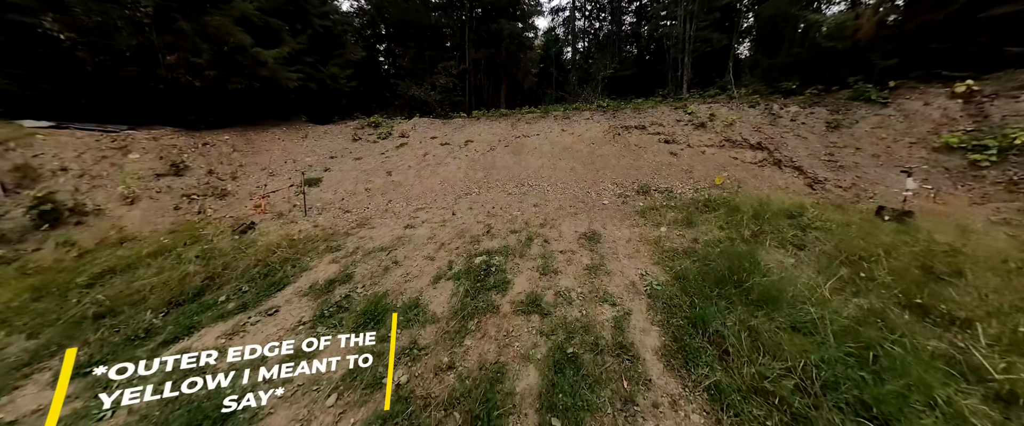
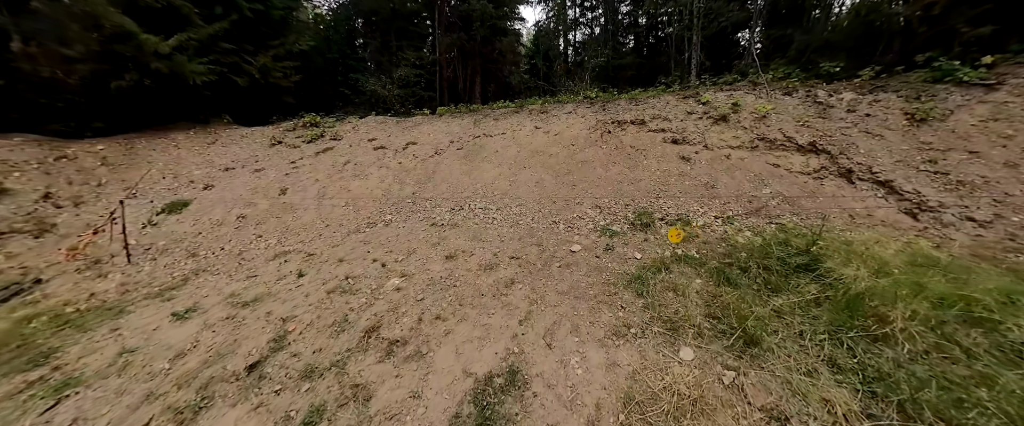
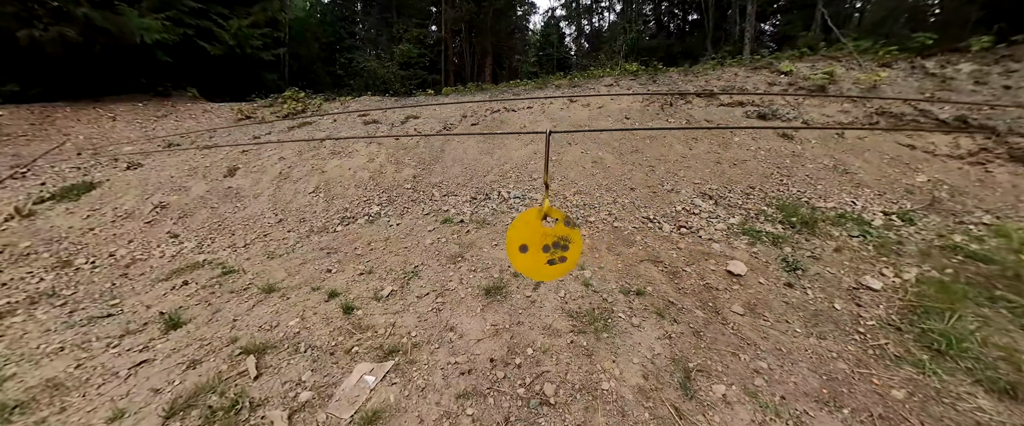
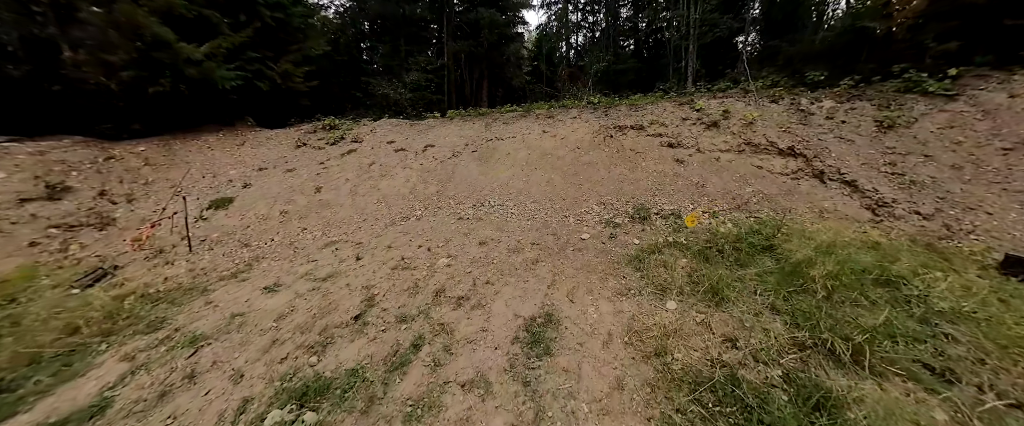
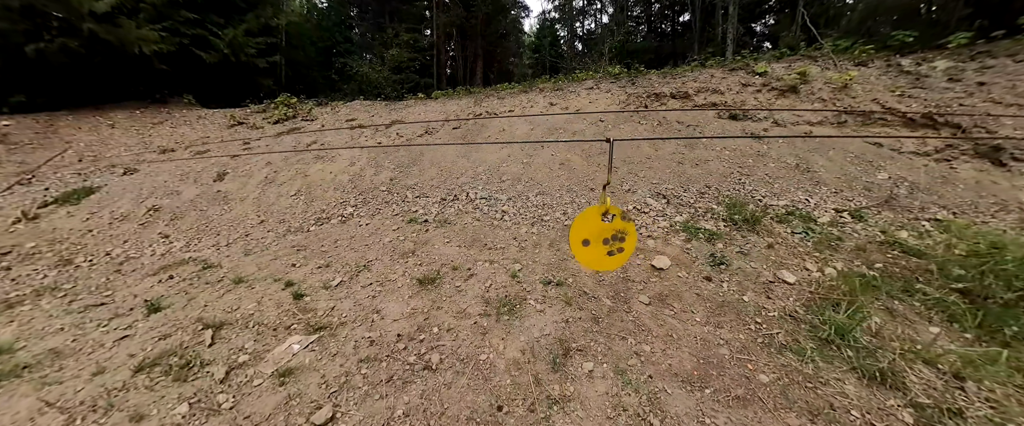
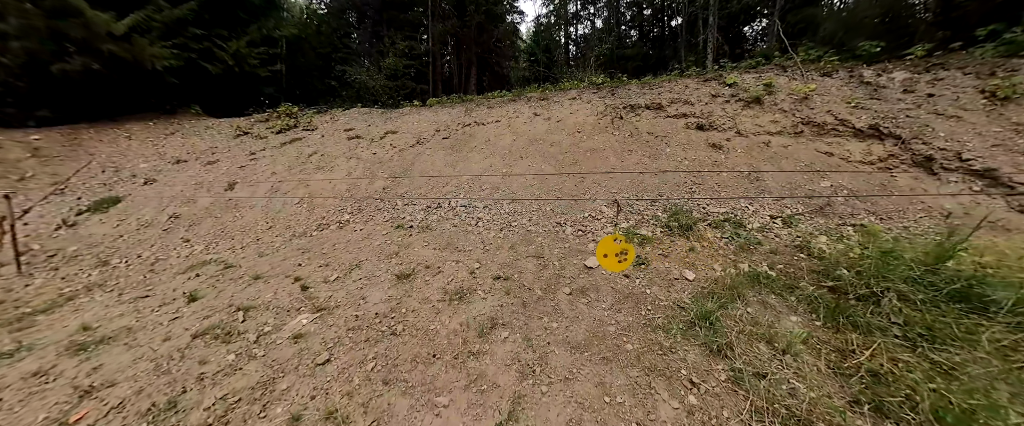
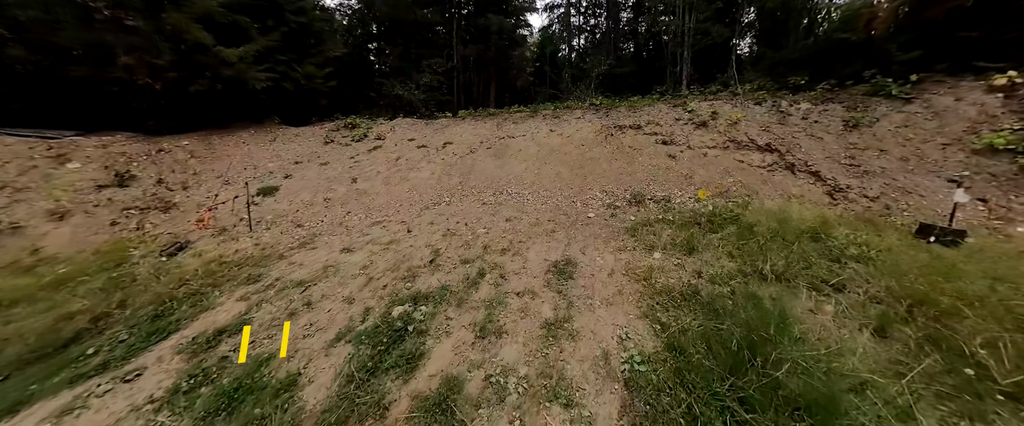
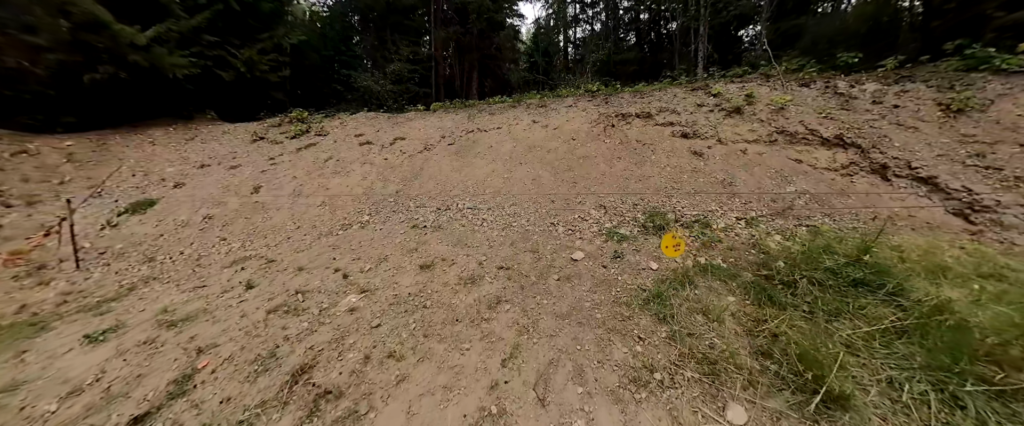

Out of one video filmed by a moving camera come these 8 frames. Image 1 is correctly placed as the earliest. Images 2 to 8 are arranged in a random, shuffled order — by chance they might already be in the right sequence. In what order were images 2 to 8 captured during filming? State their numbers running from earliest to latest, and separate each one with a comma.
7, 4, 2, 8, 6, 5, 3
